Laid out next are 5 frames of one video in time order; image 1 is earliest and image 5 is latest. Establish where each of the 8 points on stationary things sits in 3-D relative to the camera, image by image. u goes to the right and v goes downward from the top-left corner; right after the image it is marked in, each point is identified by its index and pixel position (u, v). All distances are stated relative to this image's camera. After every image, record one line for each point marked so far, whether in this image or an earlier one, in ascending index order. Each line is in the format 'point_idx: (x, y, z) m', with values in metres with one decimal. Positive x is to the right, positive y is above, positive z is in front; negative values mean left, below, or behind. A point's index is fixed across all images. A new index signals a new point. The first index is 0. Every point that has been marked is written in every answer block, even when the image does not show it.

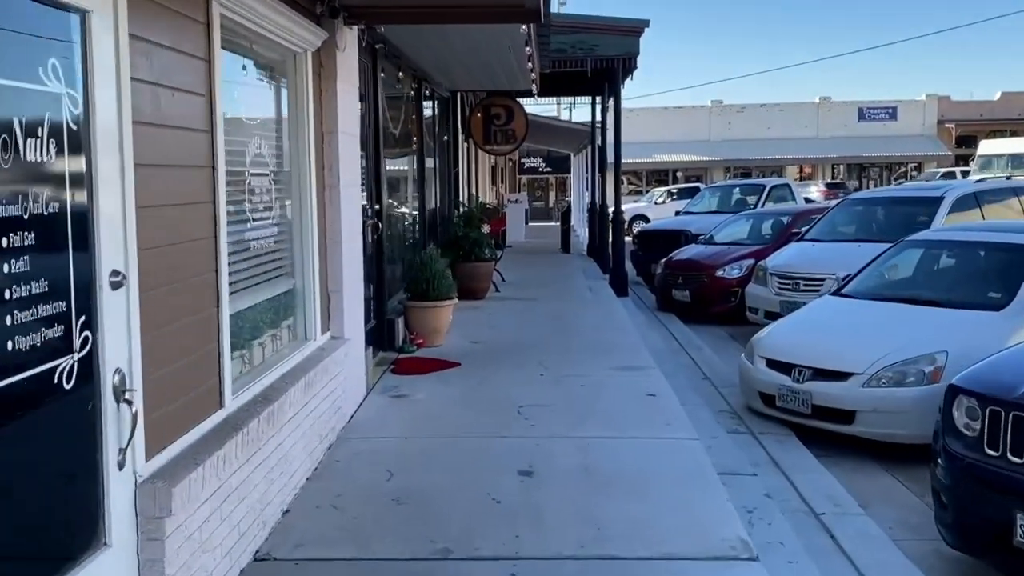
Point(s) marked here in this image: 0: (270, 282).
0: (-1.0, 0.0, +4.3) m
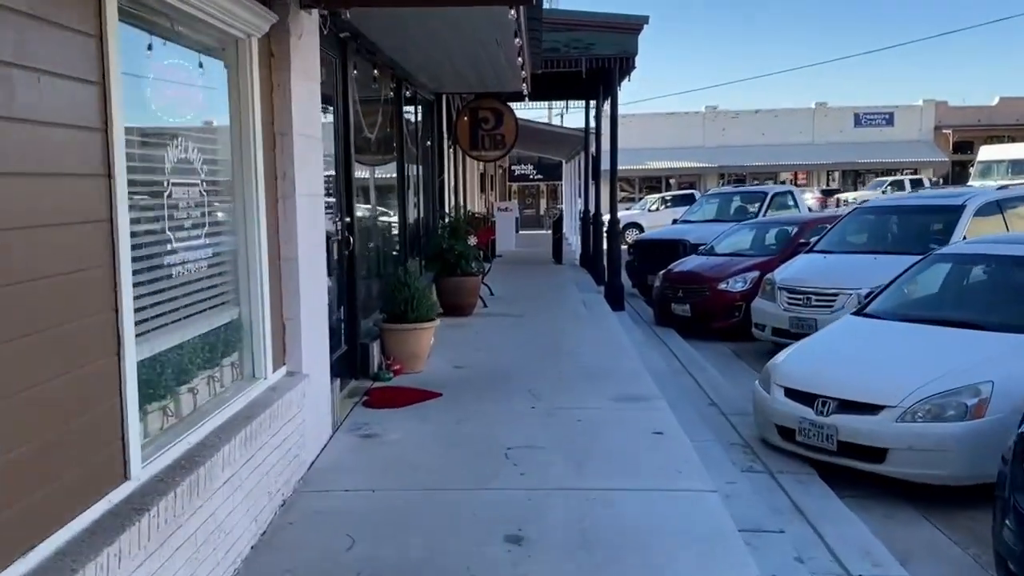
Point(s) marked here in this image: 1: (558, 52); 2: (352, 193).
0: (-1.1, -0.1, +3.5) m
1: (+0.5, +2.4, +10.7) m
2: (-1.0, +0.6, +6.2) m
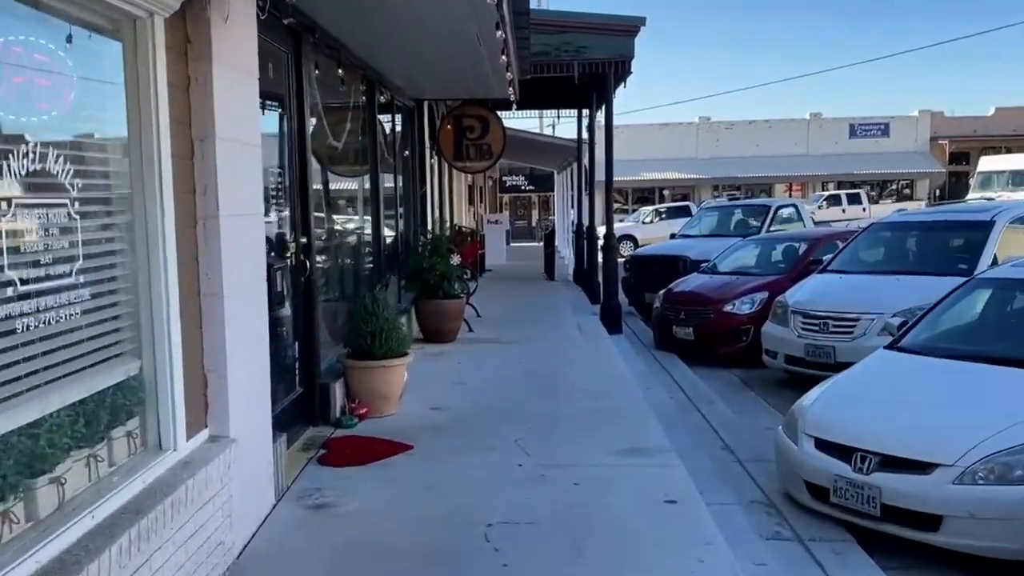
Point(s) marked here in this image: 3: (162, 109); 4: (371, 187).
0: (-1.1, -0.2, +2.7) m
1: (+0.3, +2.2, +9.9) m
2: (-1.0, +0.4, +5.3) m
3: (-1.1, +0.5, +3.2) m
4: (-1.1, +0.8, +8.2) m
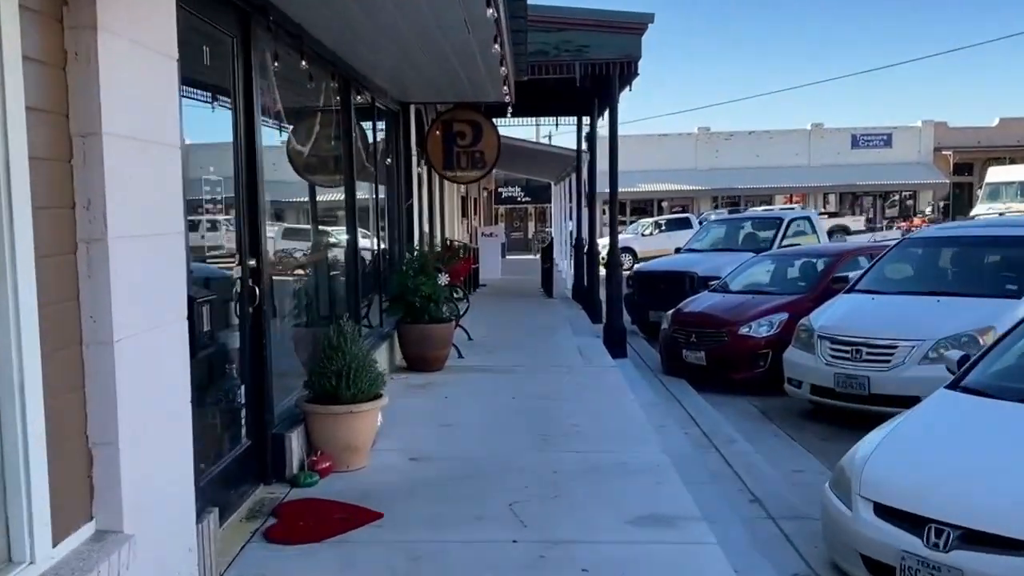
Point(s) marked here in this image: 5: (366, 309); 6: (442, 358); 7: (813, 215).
0: (-1.1, -0.3, +1.8) m
1: (+0.3, +2.1, +9.1) m
2: (-1.1, +0.3, +4.4) m
3: (-1.1, +0.4, +2.3) m
4: (-1.2, +0.6, +7.3) m
5: (-1.1, -0.2, +7.8) m
6: (-0.5, -0.5, +7.8) m
7: (+4.0, +1.0, +13.7) m
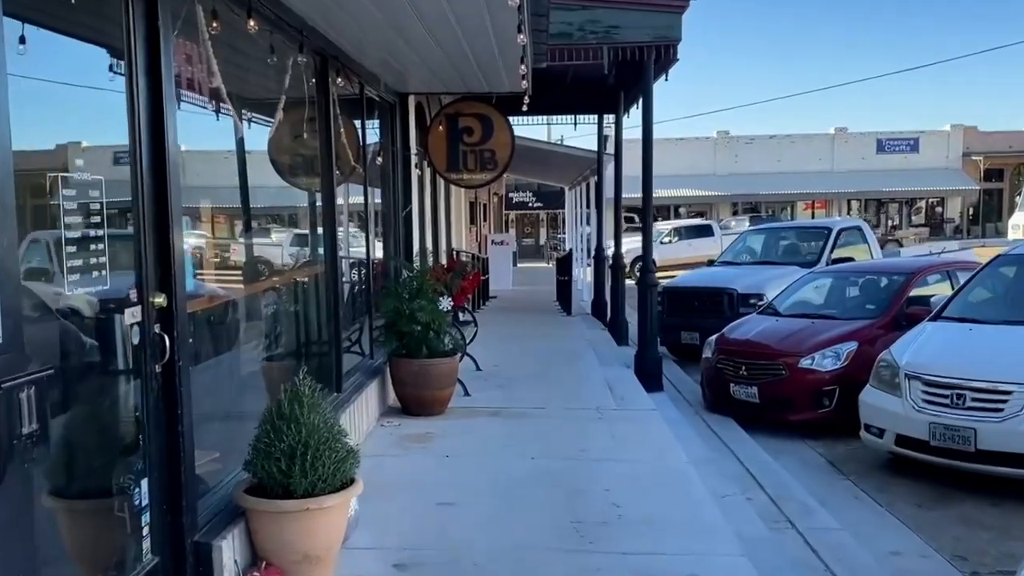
0: (-1.1, -0.5, +0.4) m
1: (+0.4, +1.9, +7.7) m
2: (-1.0, +0.1, +3.1) m
3: (-1.0, +0.3, +0.9) m
4: (-1.1, +0.5, +6.0) m
5: (-1.0, -0.3, +6.5) m
6: (-0.4, -0.7, +6.4) m
7: (+4.2, +0.8, +12.3) m
